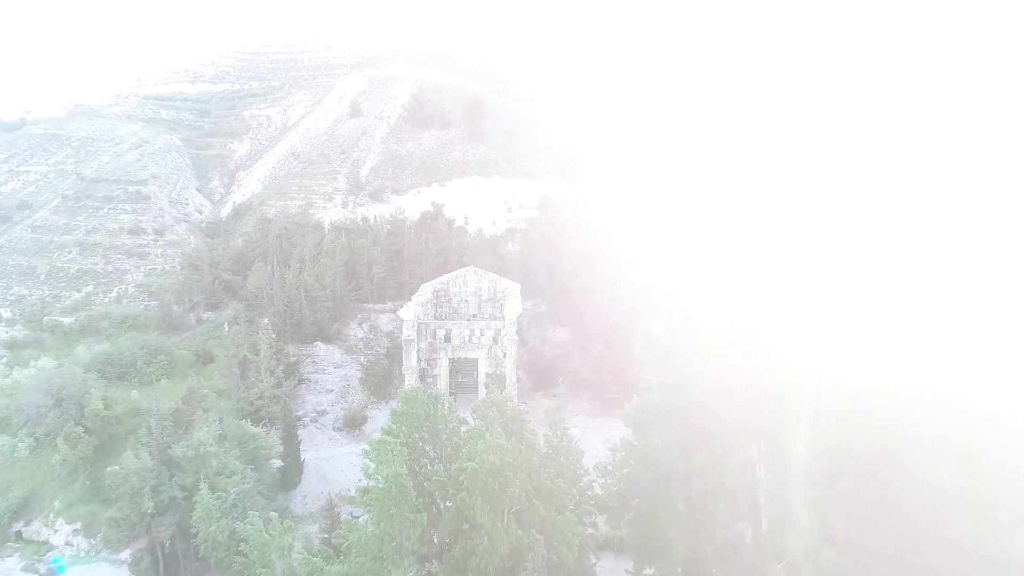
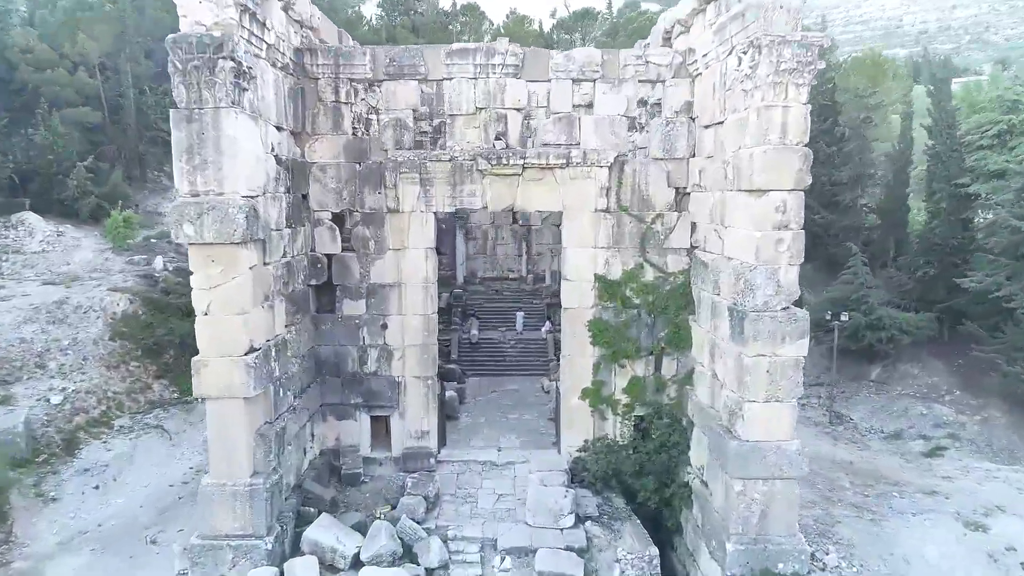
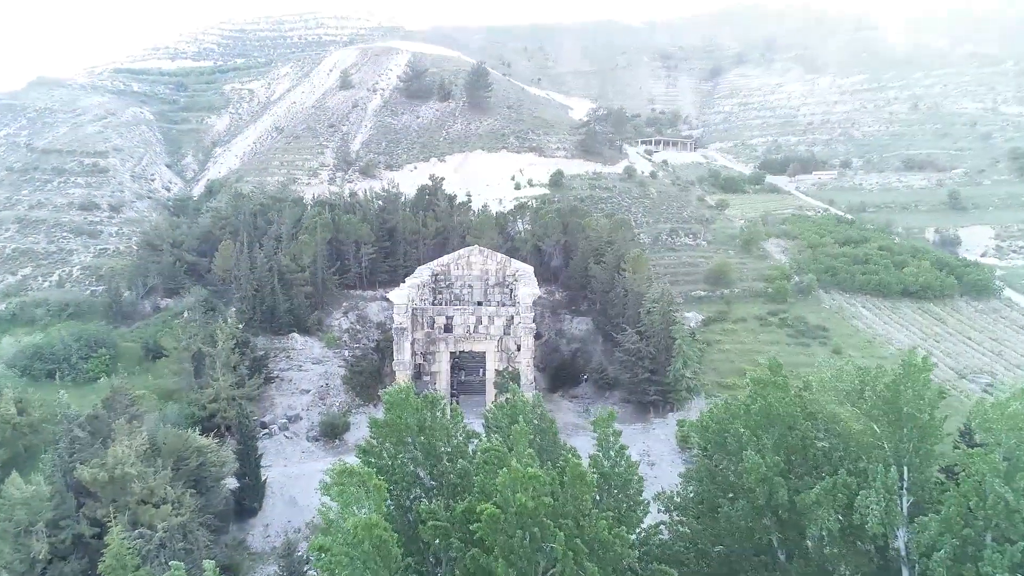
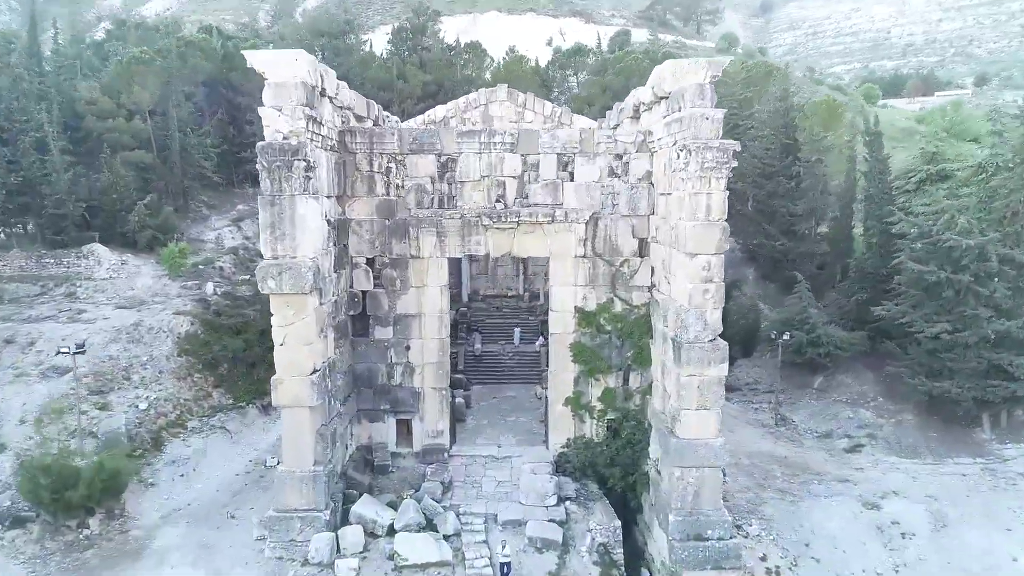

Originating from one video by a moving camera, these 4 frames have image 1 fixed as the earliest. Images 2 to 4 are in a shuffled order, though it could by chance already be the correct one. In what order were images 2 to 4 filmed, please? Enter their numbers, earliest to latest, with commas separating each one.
3, 4, 2
